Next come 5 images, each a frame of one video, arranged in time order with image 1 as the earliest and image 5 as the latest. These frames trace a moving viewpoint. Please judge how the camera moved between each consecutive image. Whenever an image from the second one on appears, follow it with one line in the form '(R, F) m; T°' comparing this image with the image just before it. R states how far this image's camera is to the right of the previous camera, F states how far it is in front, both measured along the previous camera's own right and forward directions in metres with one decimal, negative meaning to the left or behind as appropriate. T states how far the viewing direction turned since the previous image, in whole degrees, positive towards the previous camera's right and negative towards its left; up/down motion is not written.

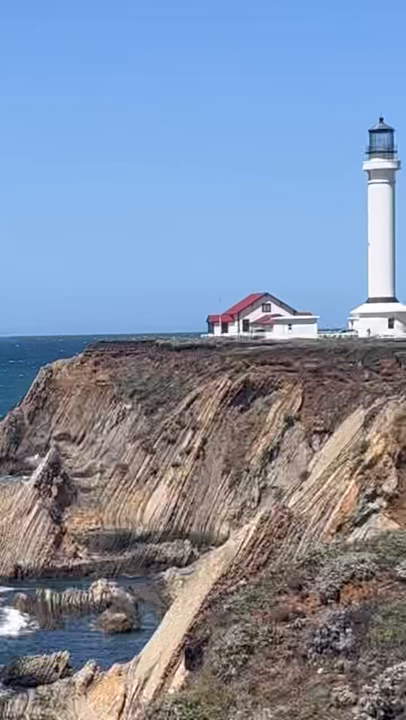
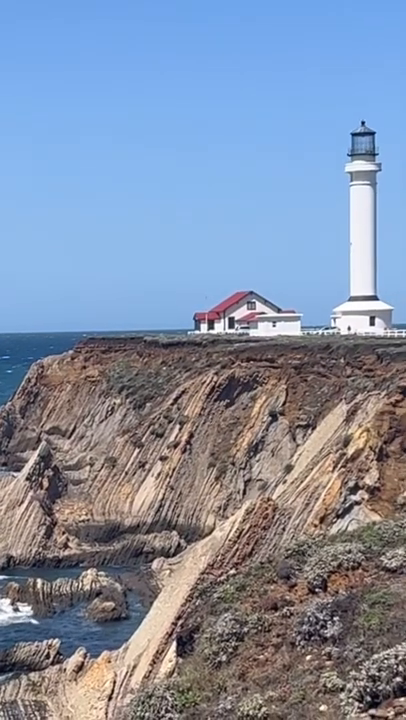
(+0.1, -0.4) m; 0°
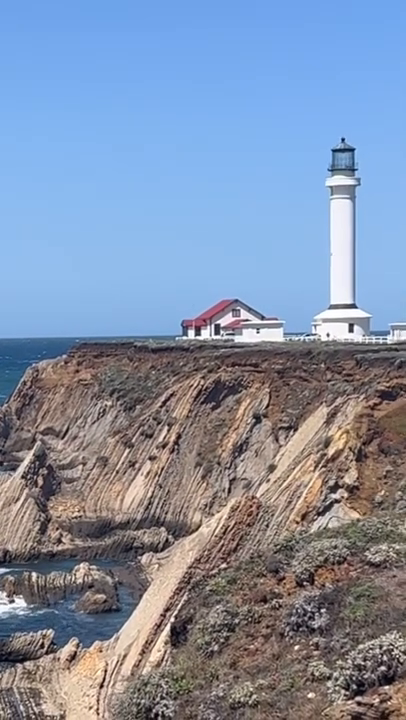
(+0.2, -0.8) m; 0°
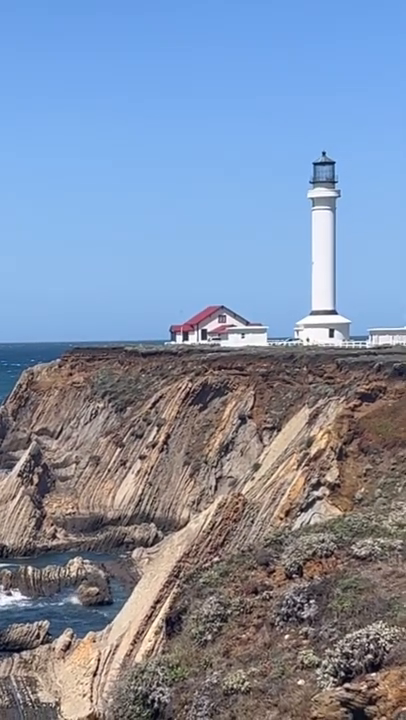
(+0.2, -0.8) m; 0°
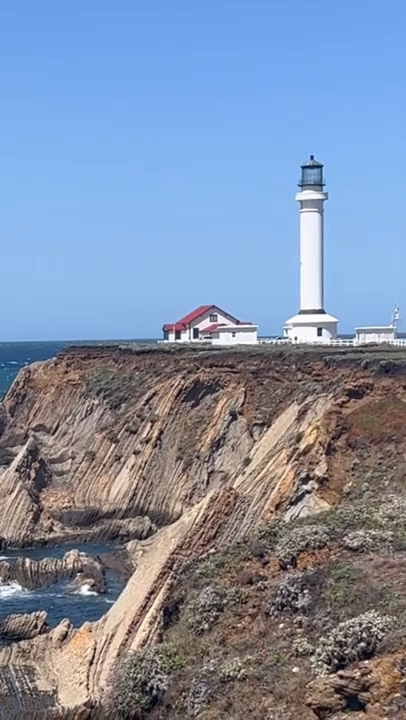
(+0.2, -0.5) m; 0°
